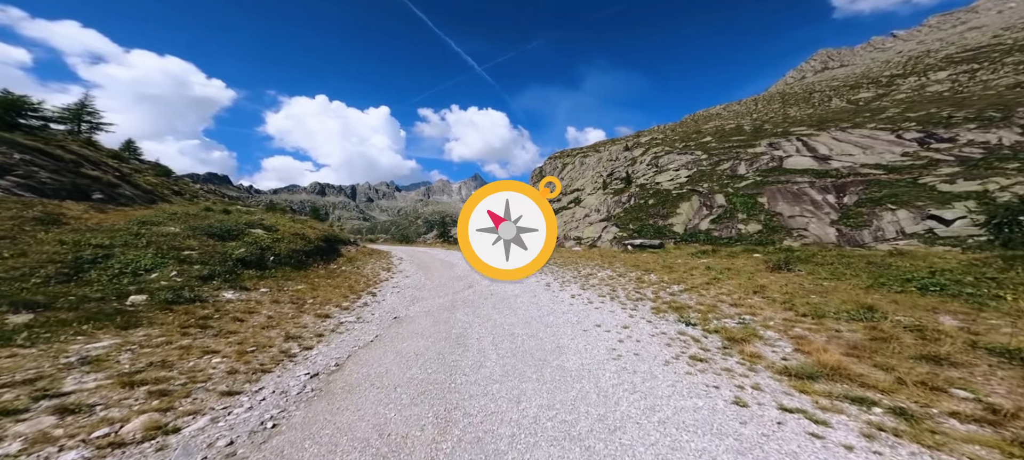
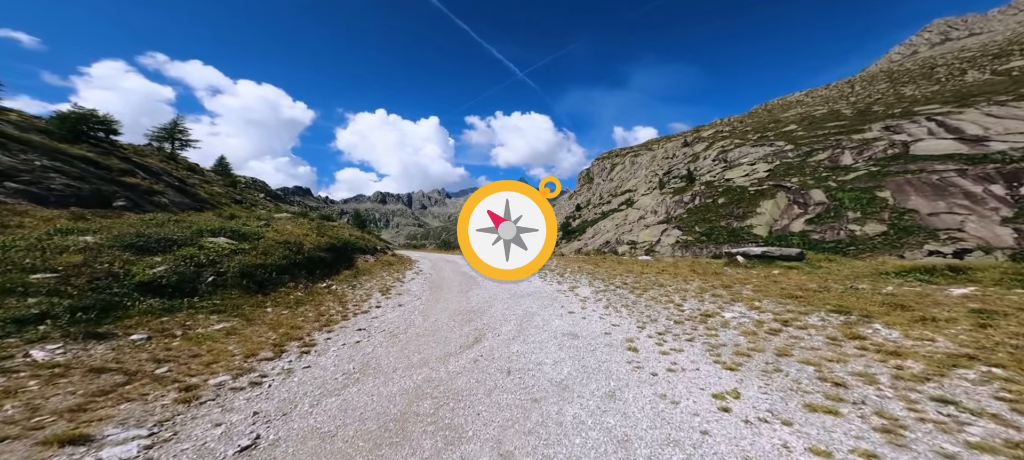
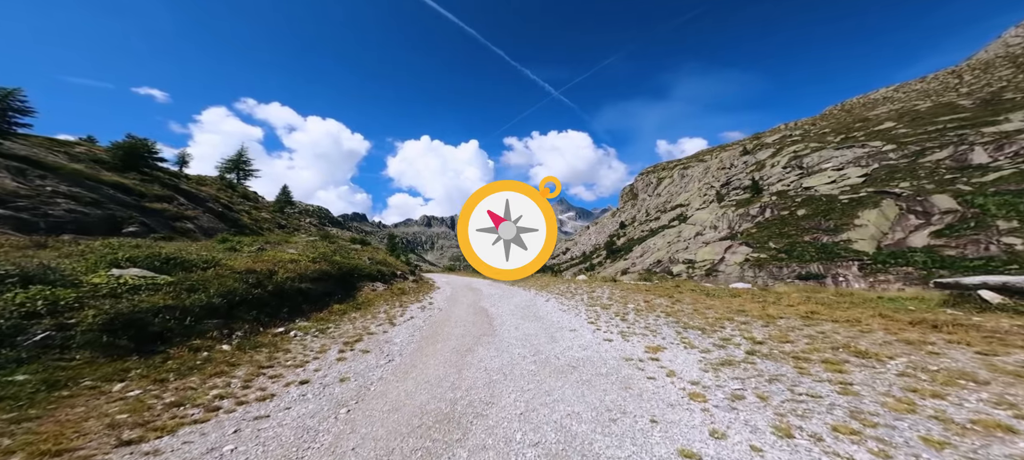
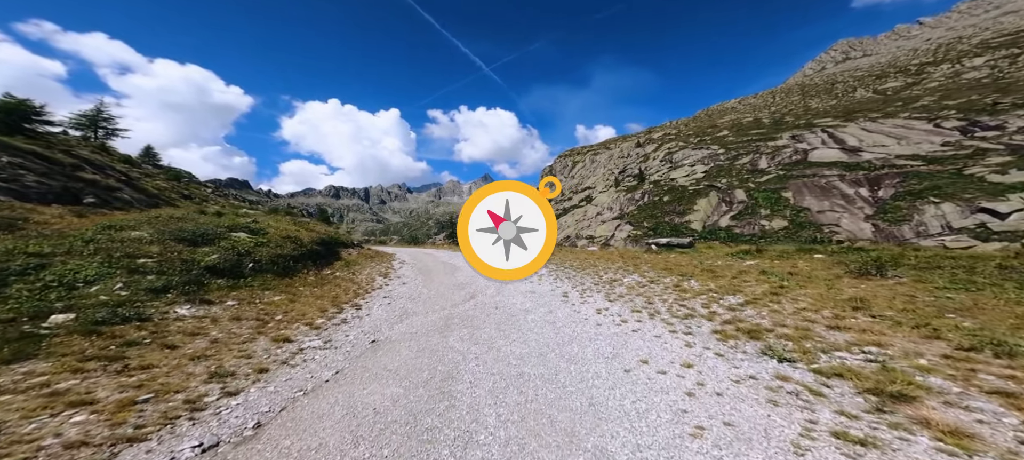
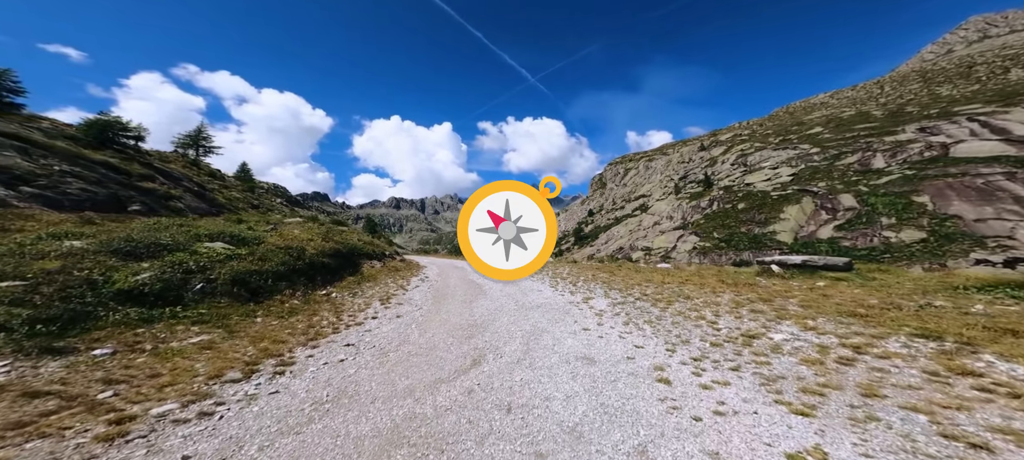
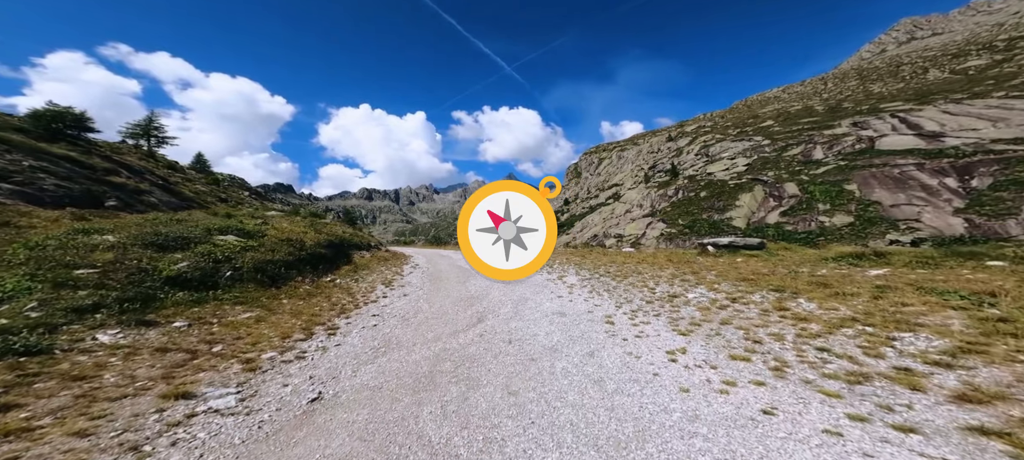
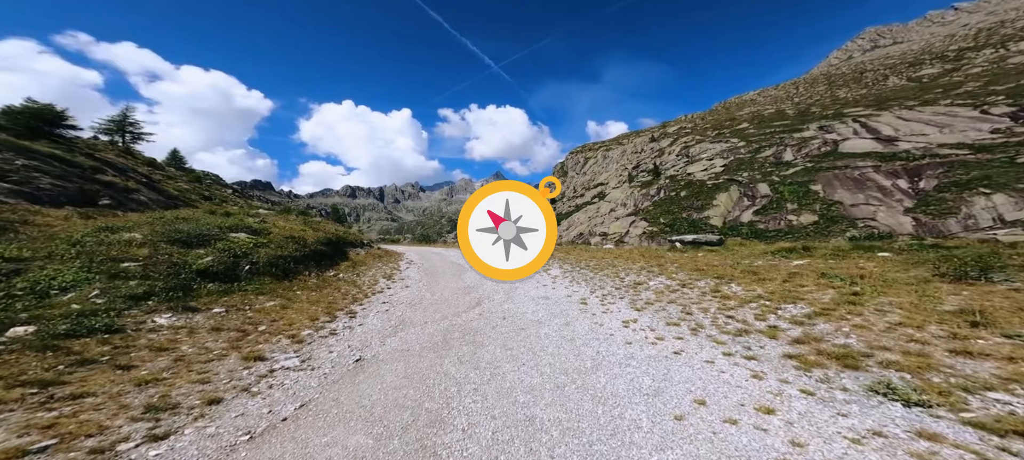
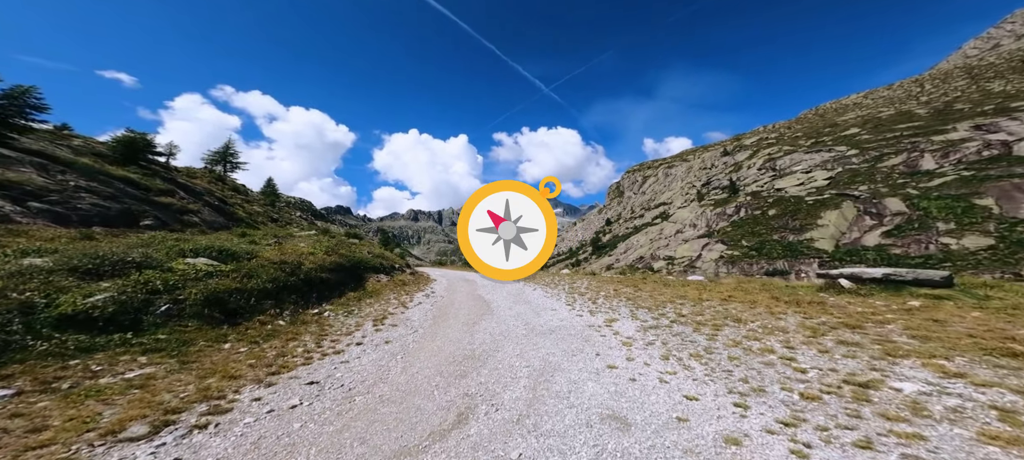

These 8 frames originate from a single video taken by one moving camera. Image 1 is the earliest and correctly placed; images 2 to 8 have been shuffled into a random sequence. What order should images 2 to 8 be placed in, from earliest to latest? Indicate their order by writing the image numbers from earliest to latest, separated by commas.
4, 7, 6, 2, 5, 8, 3
